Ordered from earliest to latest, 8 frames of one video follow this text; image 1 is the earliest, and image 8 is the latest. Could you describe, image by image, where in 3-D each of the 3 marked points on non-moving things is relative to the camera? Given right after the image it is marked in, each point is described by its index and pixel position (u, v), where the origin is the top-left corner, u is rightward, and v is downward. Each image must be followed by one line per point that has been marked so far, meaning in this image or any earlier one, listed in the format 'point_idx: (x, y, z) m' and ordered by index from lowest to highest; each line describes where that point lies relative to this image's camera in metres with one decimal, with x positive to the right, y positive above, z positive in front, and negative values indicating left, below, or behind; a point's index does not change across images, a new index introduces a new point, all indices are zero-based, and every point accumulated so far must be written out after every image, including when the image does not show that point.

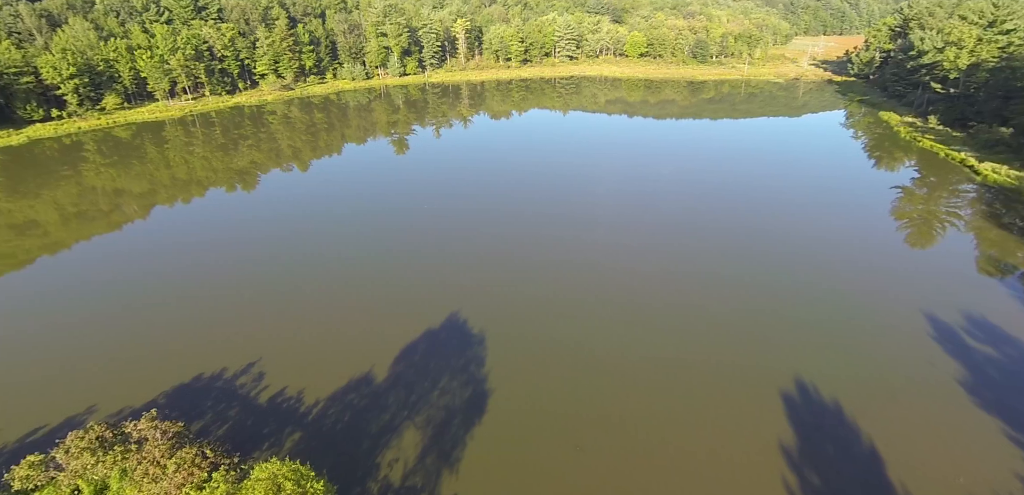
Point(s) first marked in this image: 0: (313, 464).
0: (-7.4, -8.1, +19.4) m
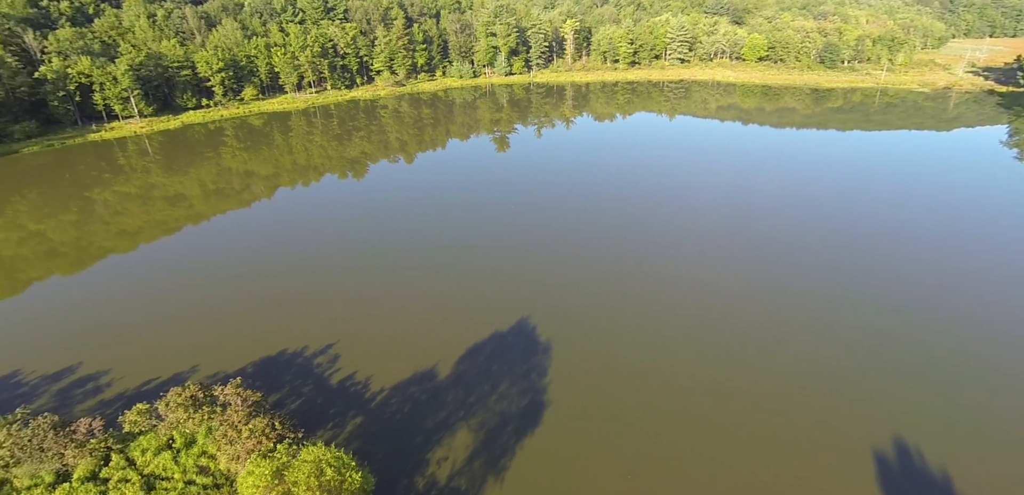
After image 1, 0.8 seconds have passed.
0: (-5.6, -8.0, +20.5) m
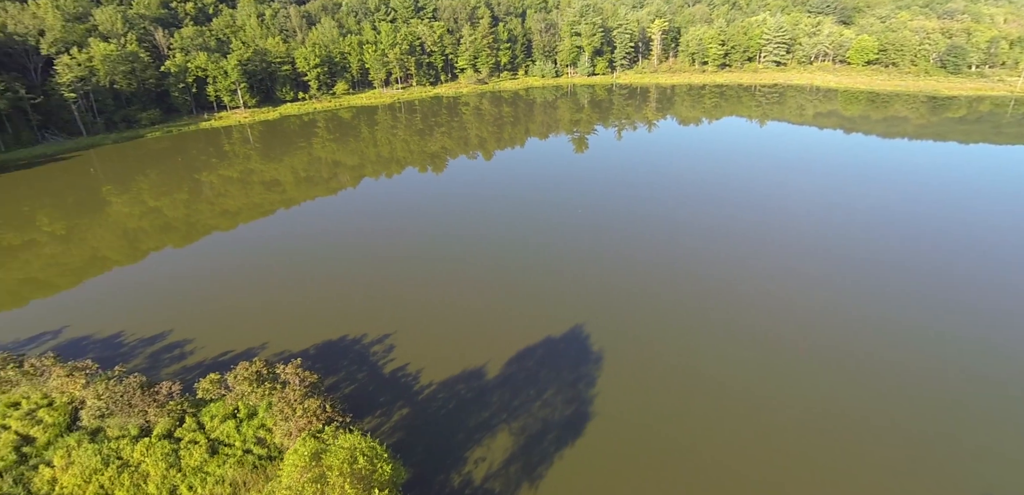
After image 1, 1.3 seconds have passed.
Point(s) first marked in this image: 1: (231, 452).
0: (-4.1, -7.8, +21.2) m
1: (-10.3, -7.5, +19.5) m
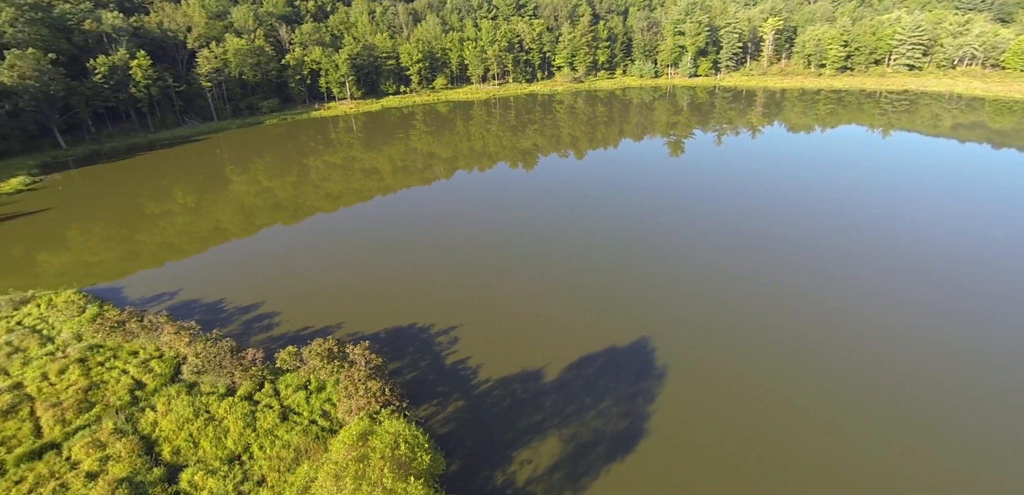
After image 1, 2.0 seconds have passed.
0: (-2.1, -7.7, +21.7) m
1: (-8.4, -6.9, +21.1) m
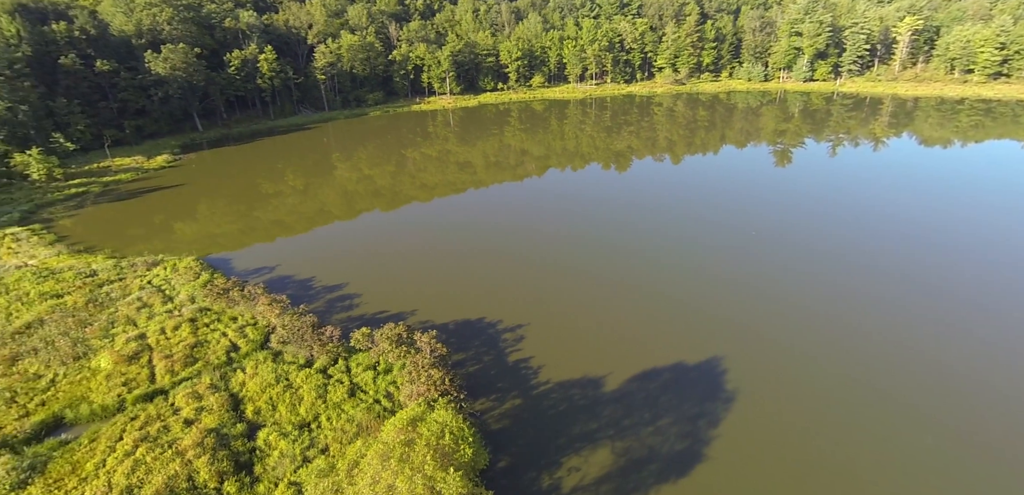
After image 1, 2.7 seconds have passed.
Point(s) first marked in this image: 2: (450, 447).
0: (0.0, -7.7, +21.9) m
1: (-6.2, -6.4, +22.5) m
2: (-1.9, -6.2, +16.5) m
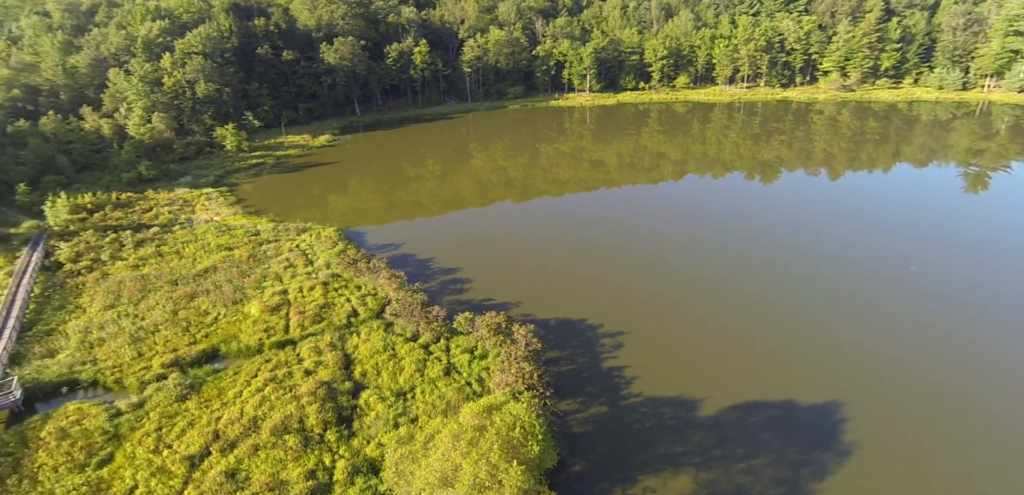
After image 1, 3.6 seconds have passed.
0: (+3.3, -7.9, +21.7) m
1: (-2.4, -5.9, +23.7) m
2: (+0.2, -6.2, +16.9) m
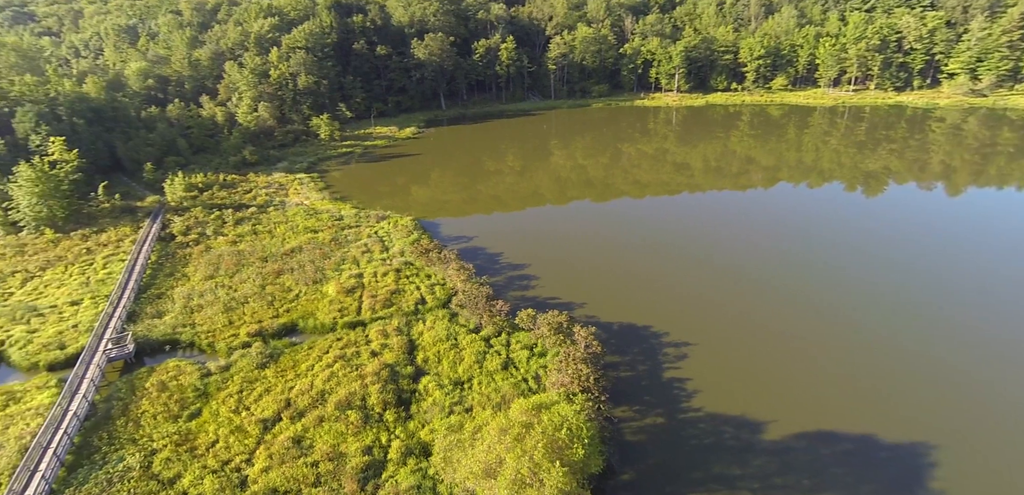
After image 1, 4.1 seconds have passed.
0: (+5.3, -8.1, +21.1) m
1: (+0.1, -5.7, +23.9) m
2: (+1.7, -6.2, +16.8) m
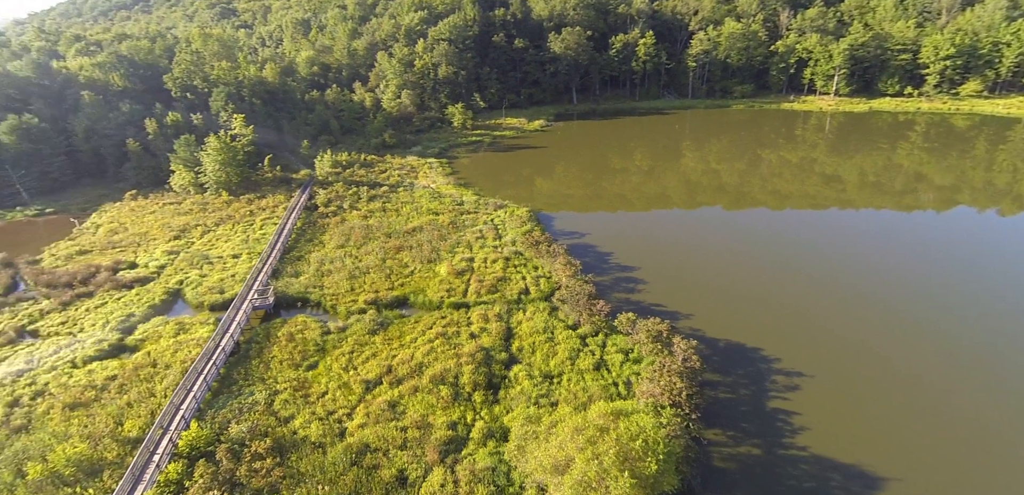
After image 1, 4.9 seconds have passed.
0: (+8.3, -8.6, +19.5) m
1: (+4.2, -5.7, +23.5) m
2: (+3.9, -6.4, +16.2) m
